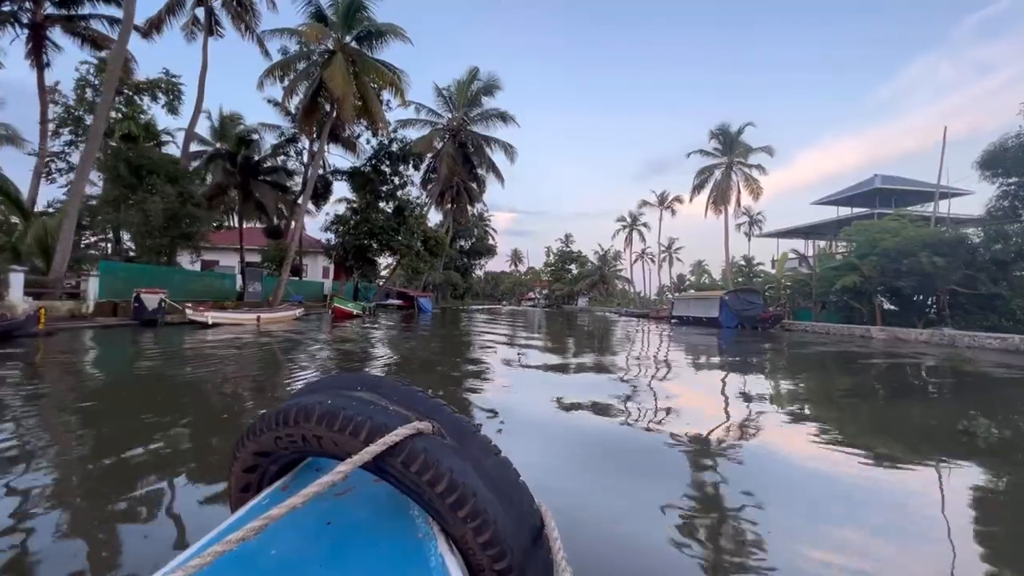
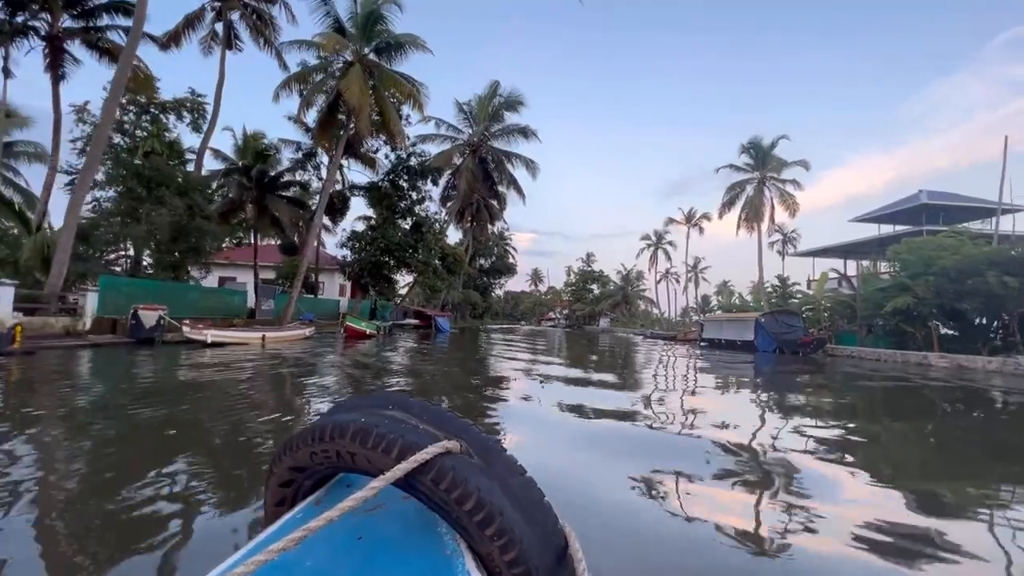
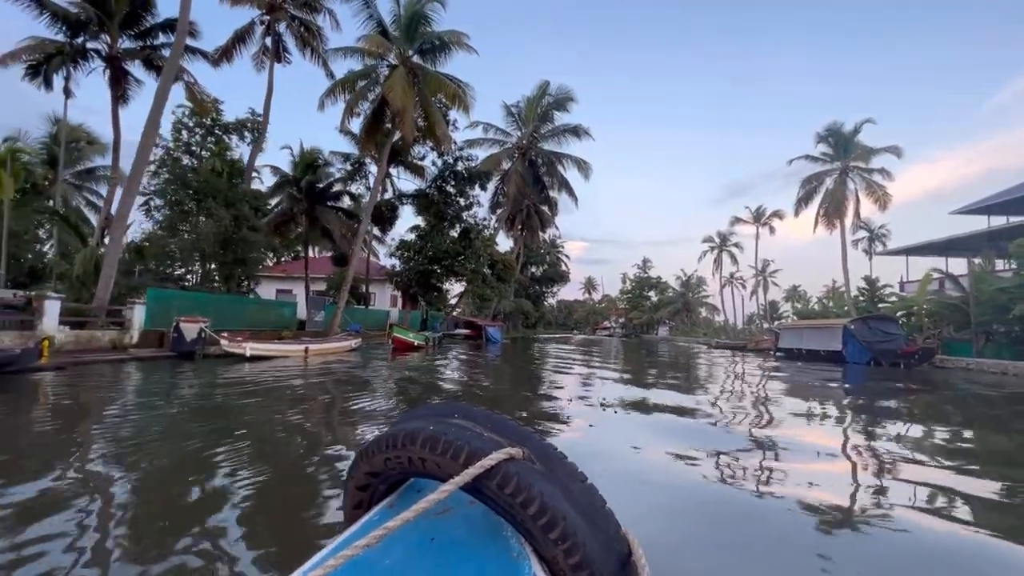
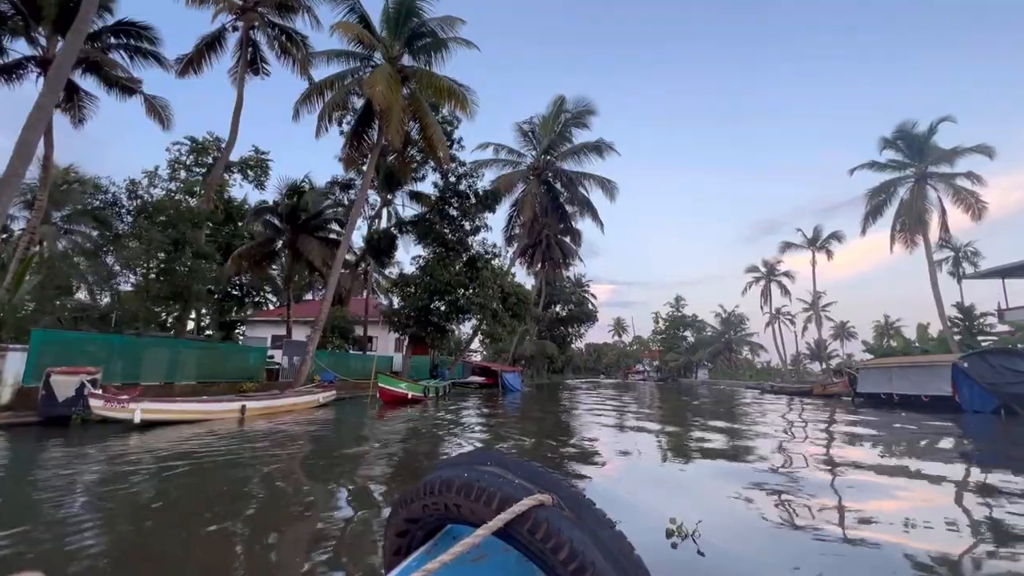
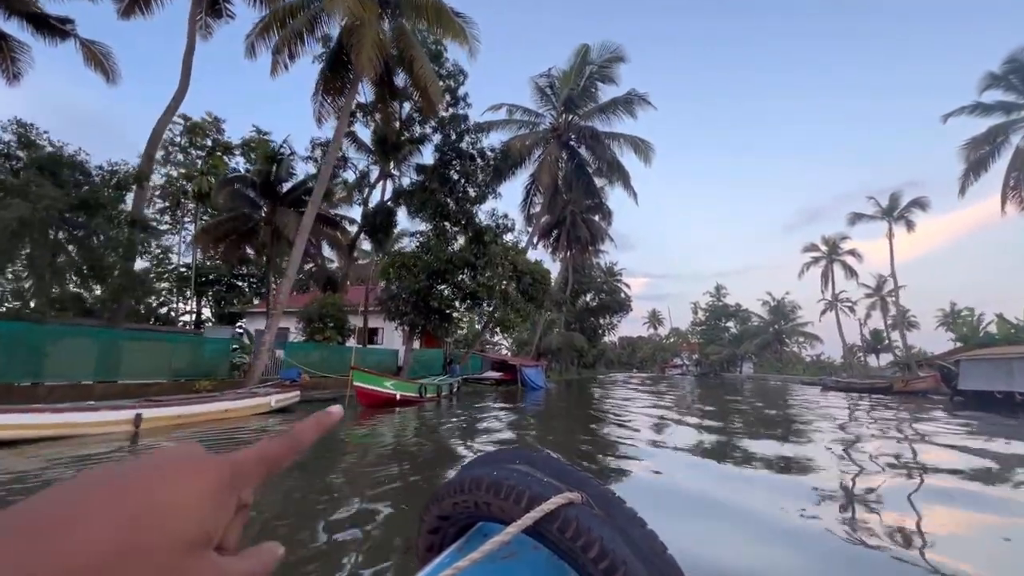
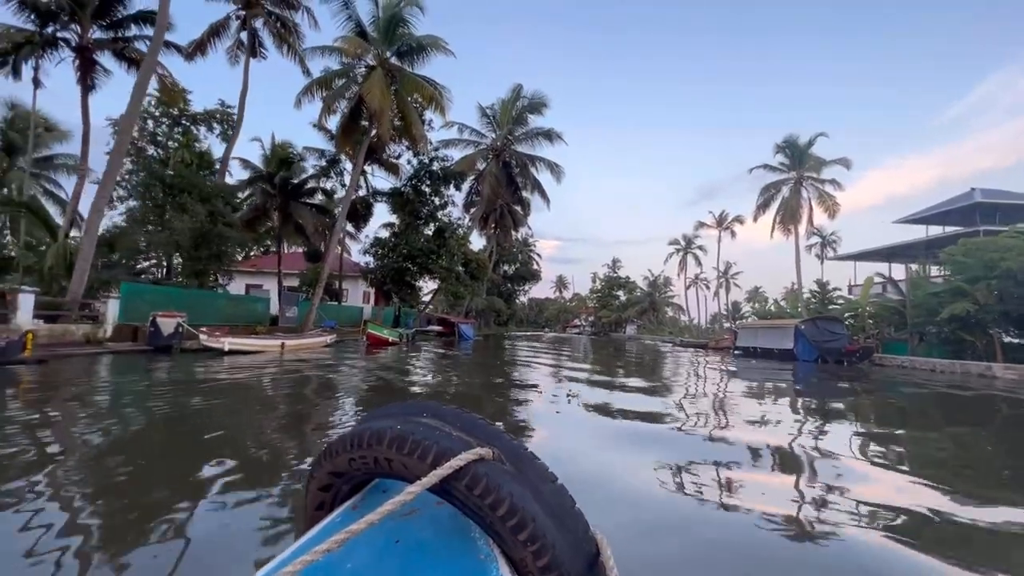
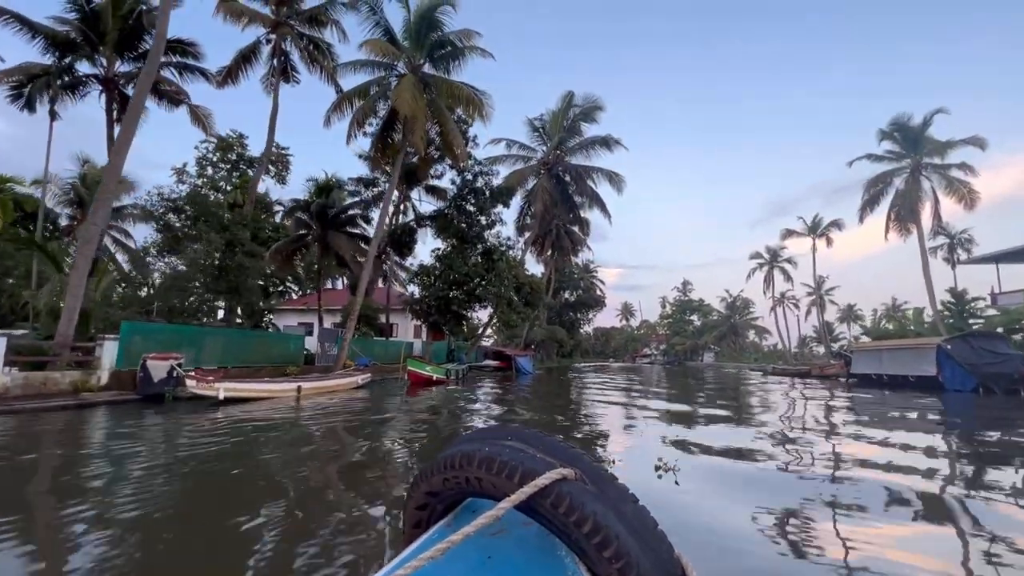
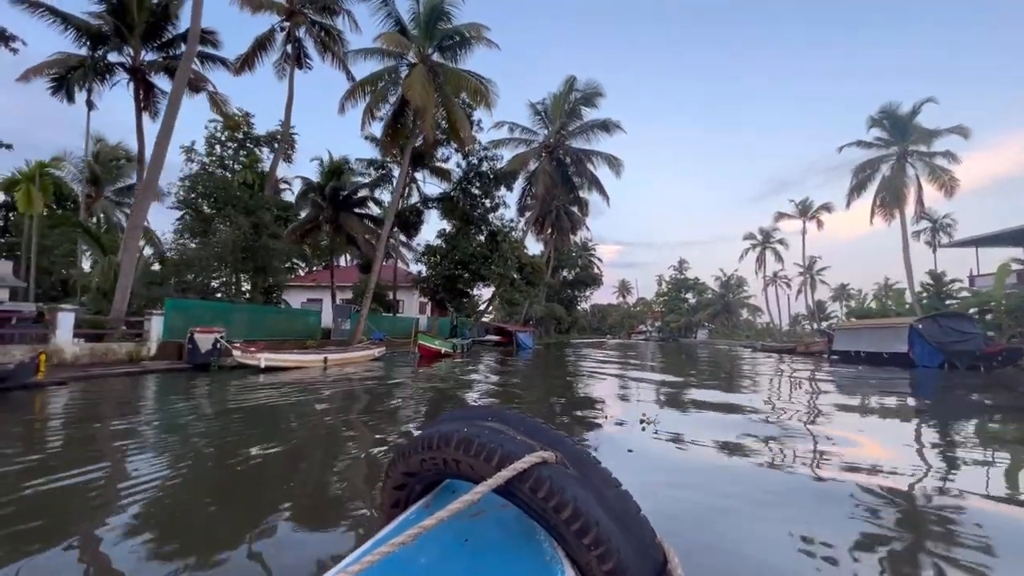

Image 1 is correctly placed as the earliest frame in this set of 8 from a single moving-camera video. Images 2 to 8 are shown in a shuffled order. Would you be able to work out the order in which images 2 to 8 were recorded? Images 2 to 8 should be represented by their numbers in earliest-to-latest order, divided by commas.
2, 6, 3, 8, 7, 4, 5
